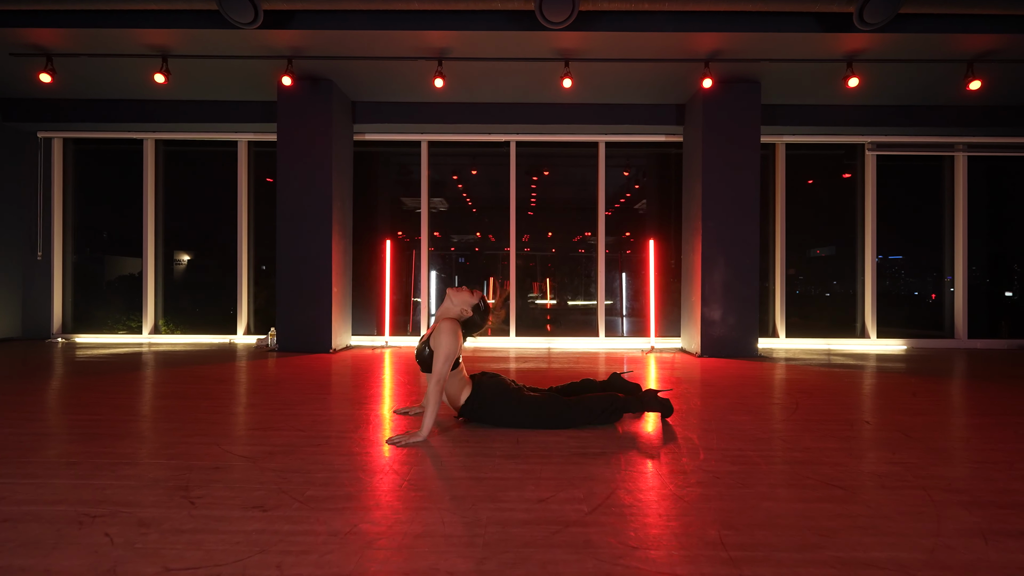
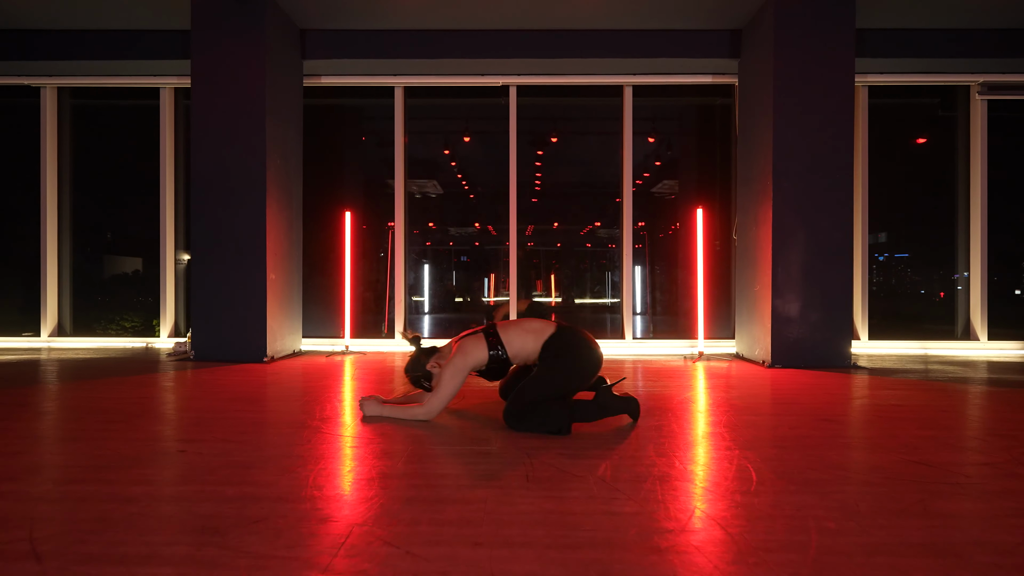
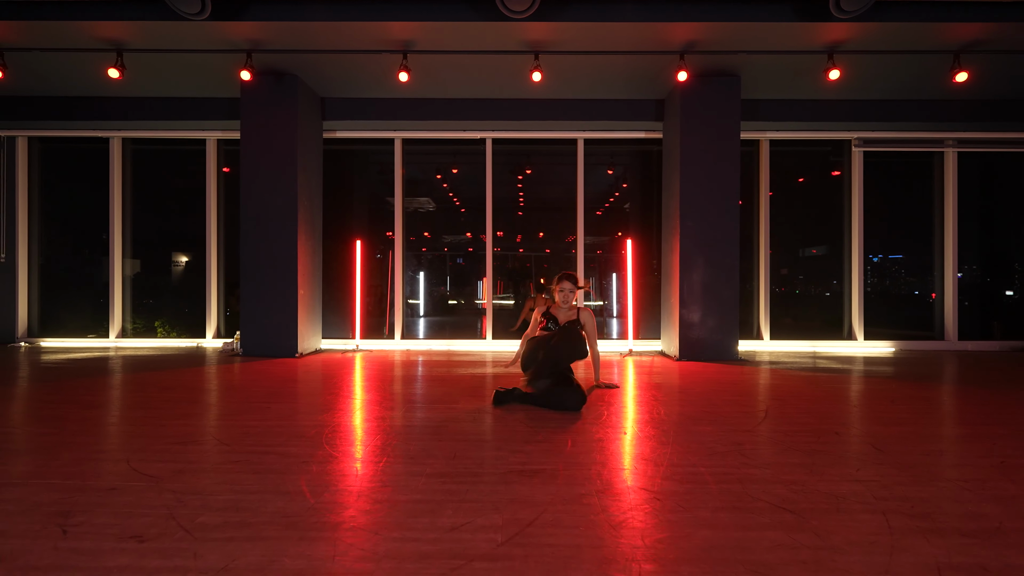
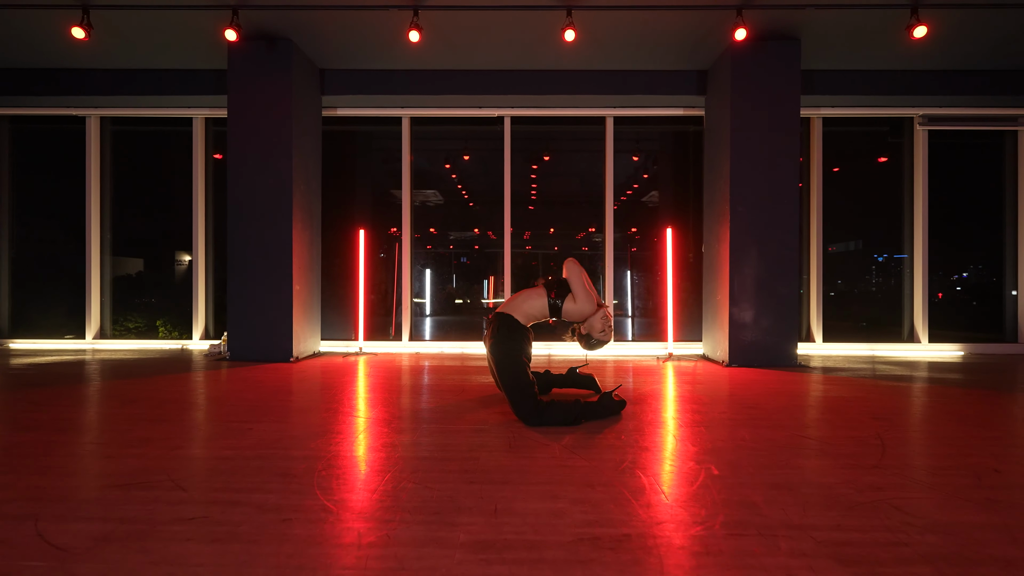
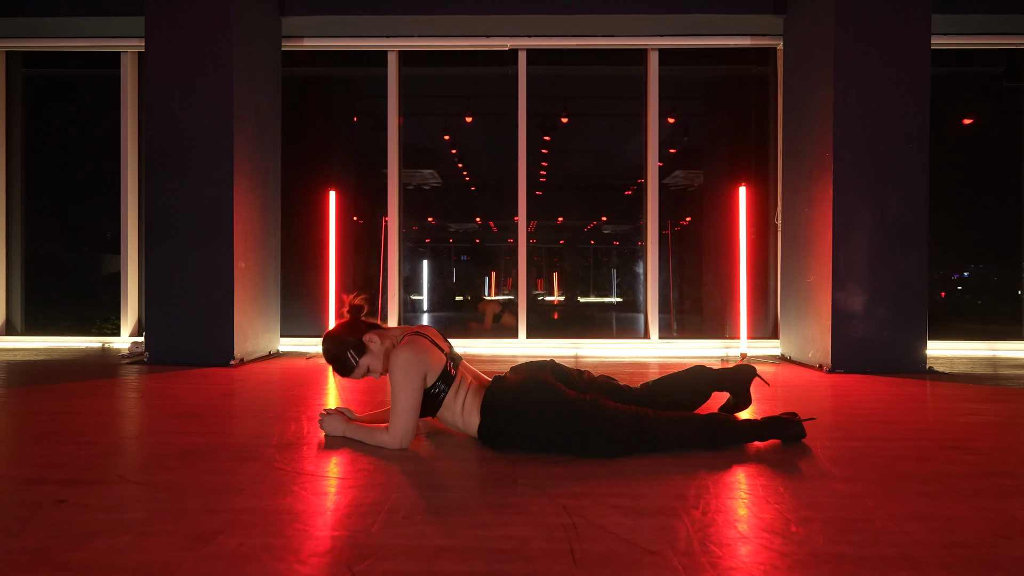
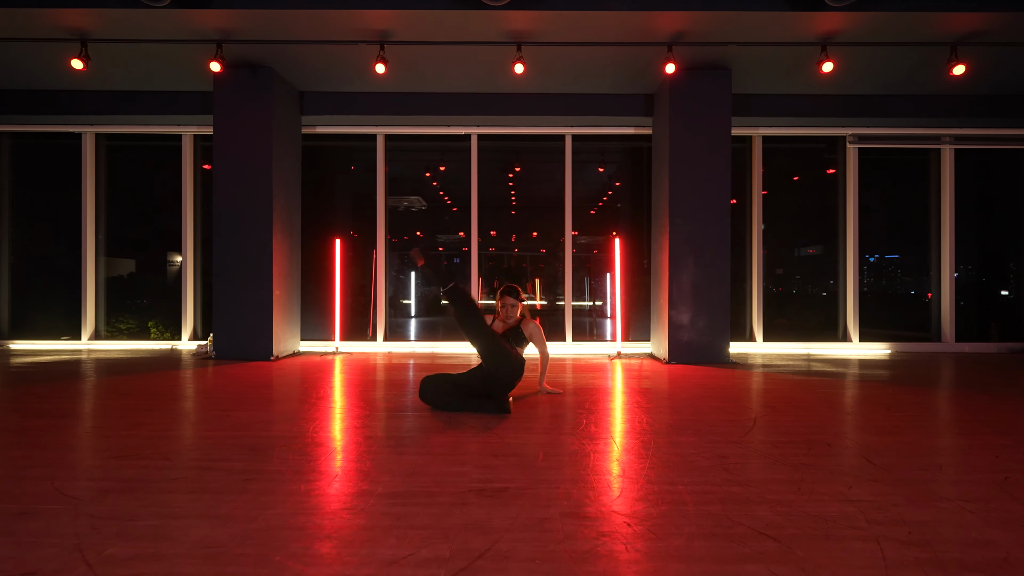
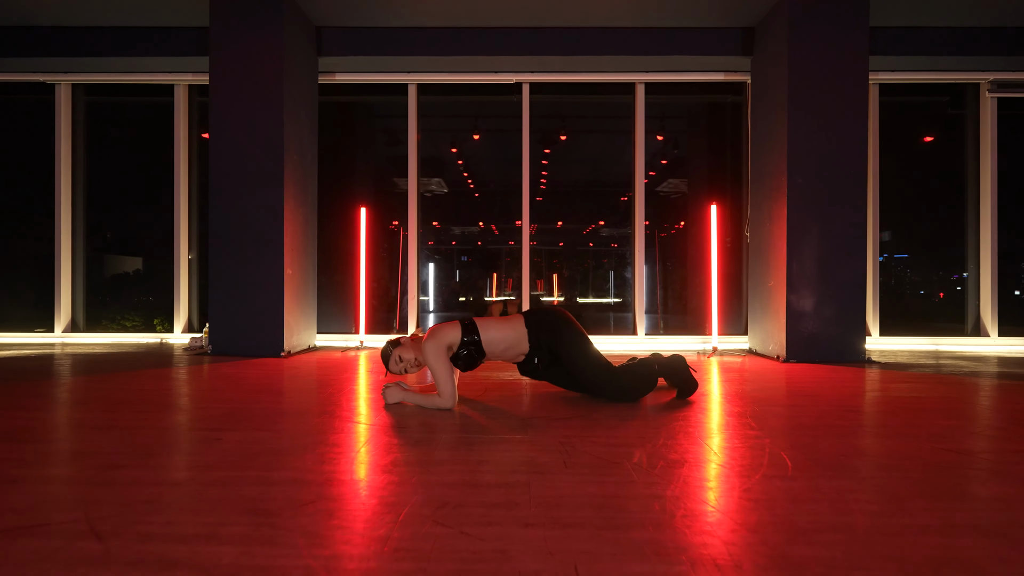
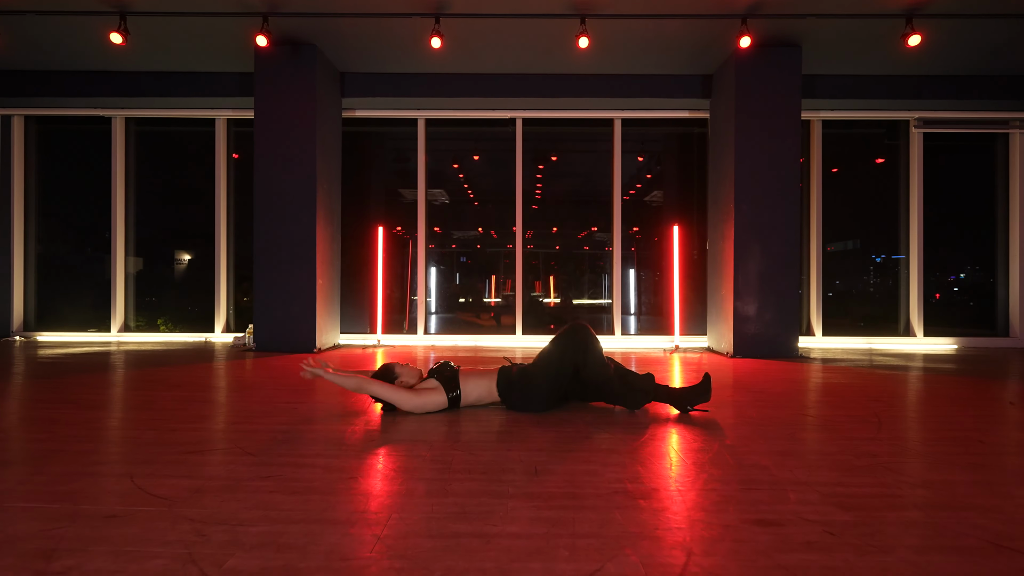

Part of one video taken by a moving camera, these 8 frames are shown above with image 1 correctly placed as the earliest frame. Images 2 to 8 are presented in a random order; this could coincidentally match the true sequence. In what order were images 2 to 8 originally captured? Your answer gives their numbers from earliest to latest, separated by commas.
8, 7, 5, 2, 4, 3, 6
